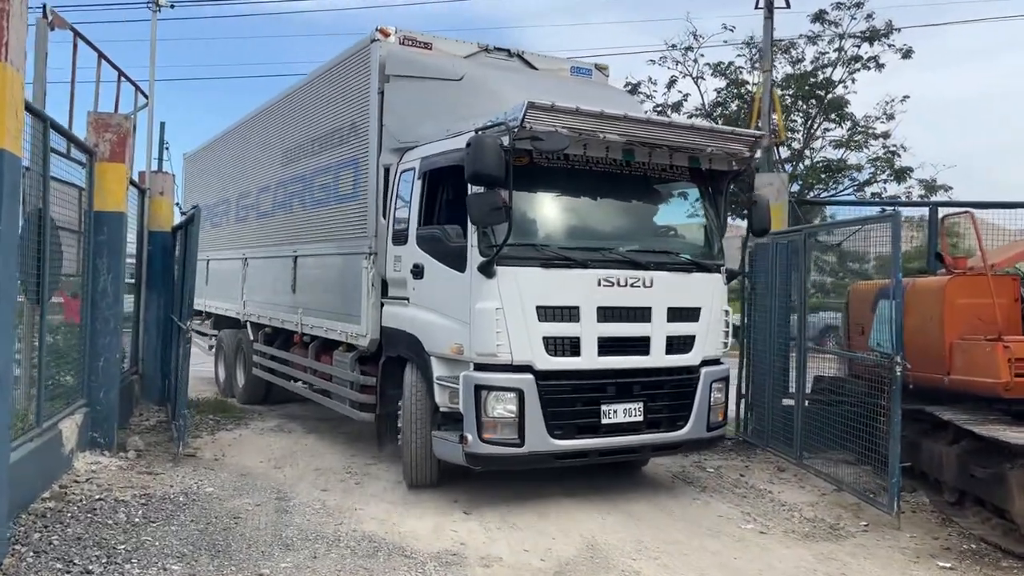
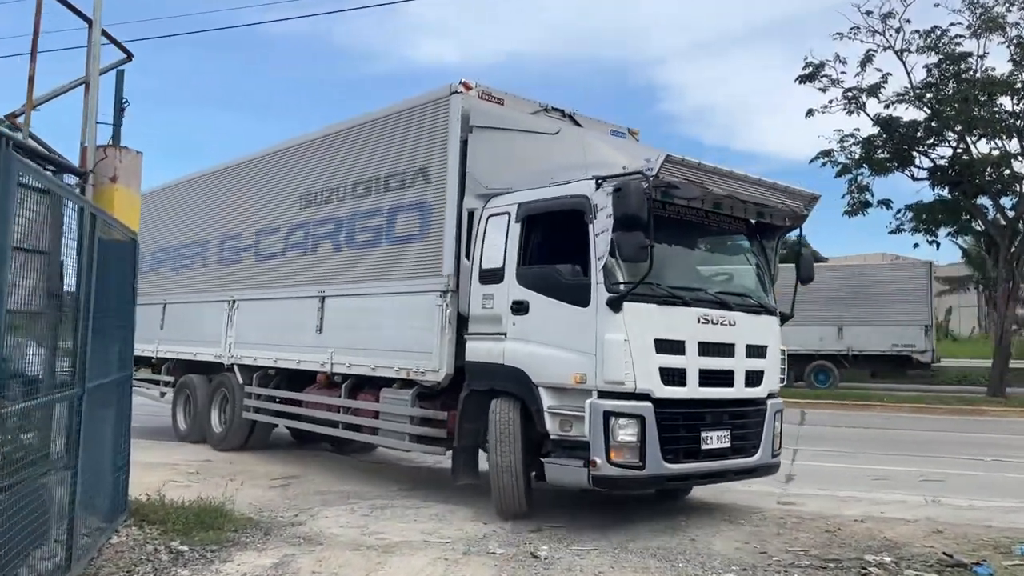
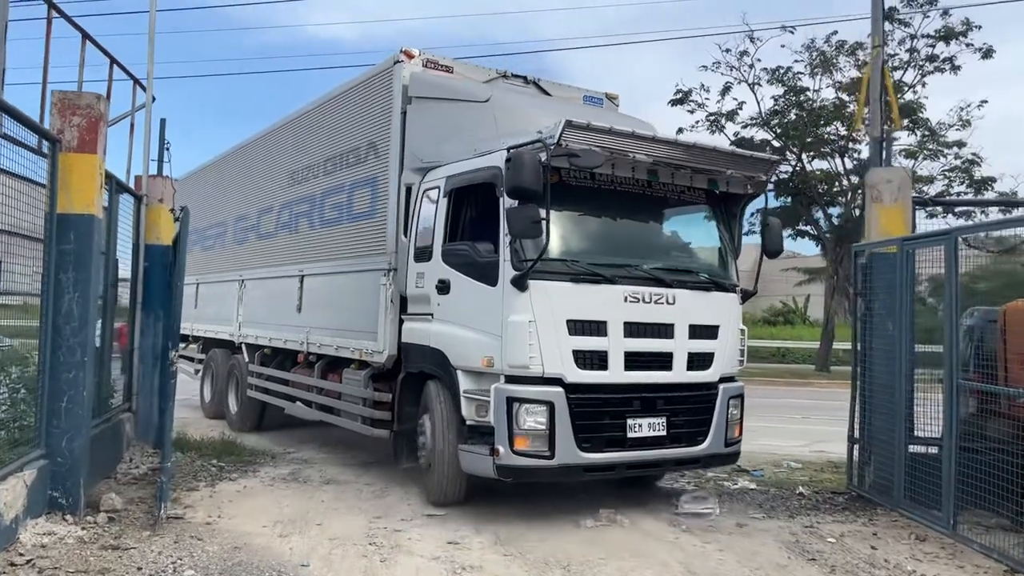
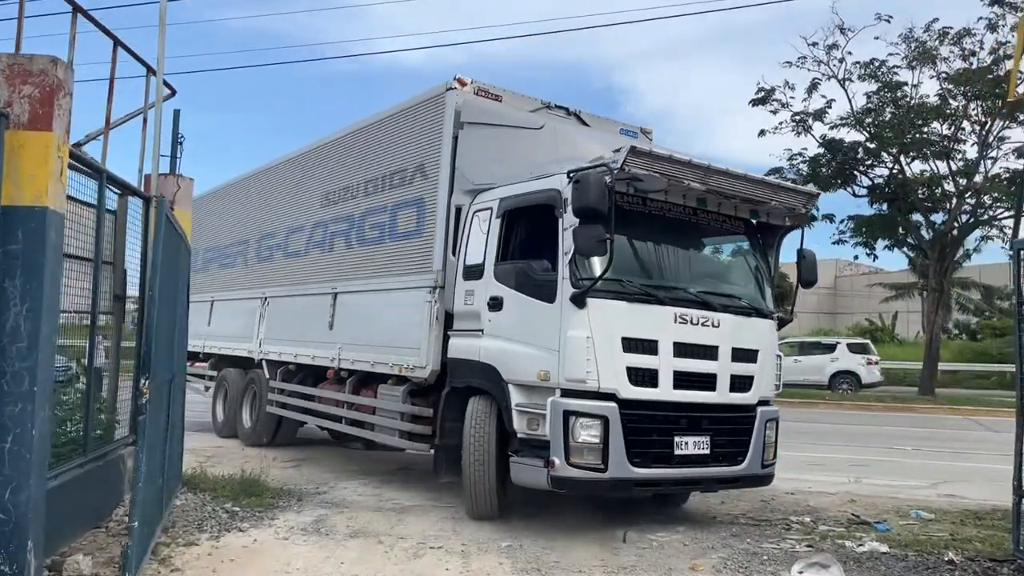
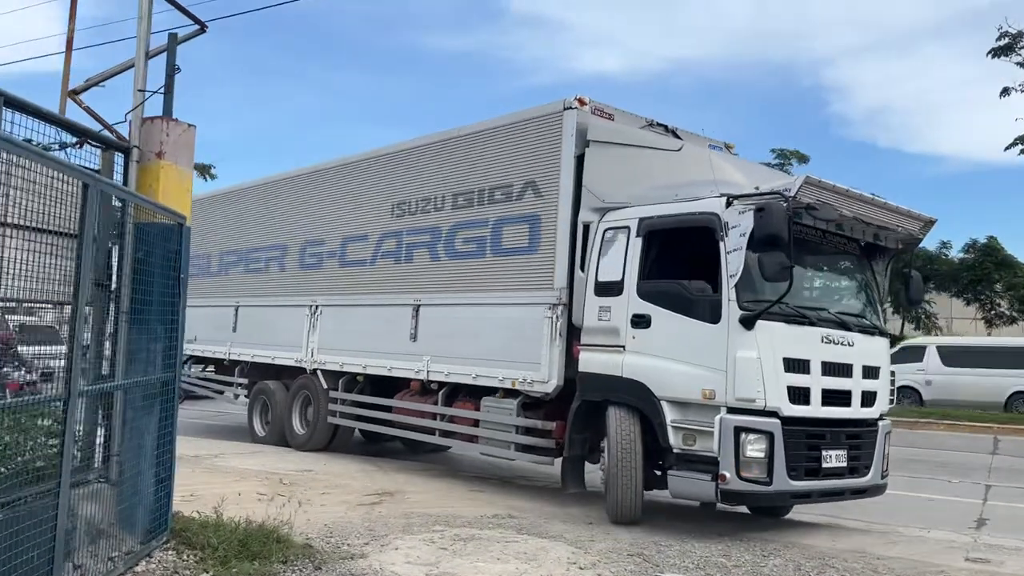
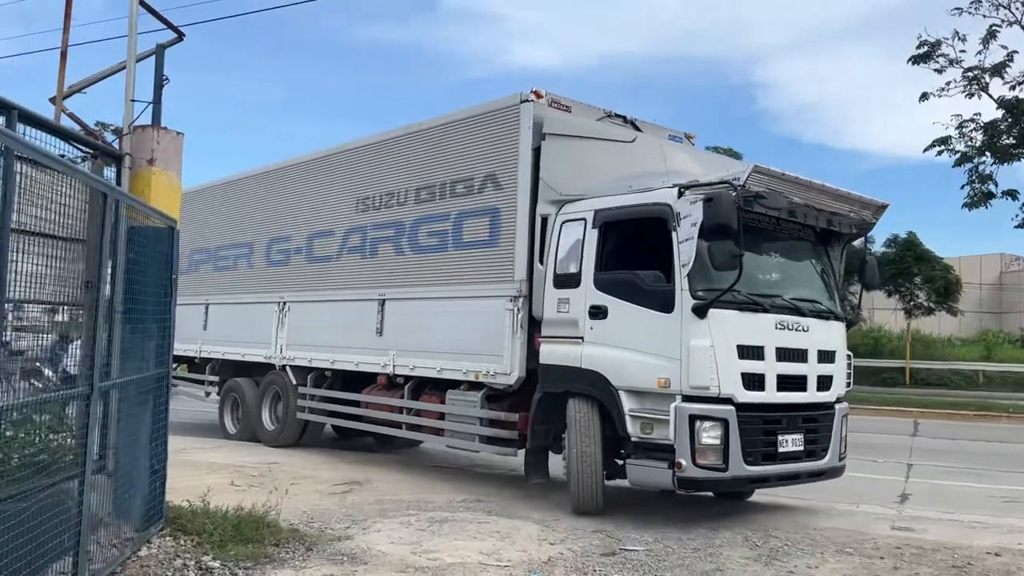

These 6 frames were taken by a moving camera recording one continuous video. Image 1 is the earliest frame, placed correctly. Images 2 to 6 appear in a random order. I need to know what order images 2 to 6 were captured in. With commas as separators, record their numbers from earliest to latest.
3, 4, 2, 6, 5
